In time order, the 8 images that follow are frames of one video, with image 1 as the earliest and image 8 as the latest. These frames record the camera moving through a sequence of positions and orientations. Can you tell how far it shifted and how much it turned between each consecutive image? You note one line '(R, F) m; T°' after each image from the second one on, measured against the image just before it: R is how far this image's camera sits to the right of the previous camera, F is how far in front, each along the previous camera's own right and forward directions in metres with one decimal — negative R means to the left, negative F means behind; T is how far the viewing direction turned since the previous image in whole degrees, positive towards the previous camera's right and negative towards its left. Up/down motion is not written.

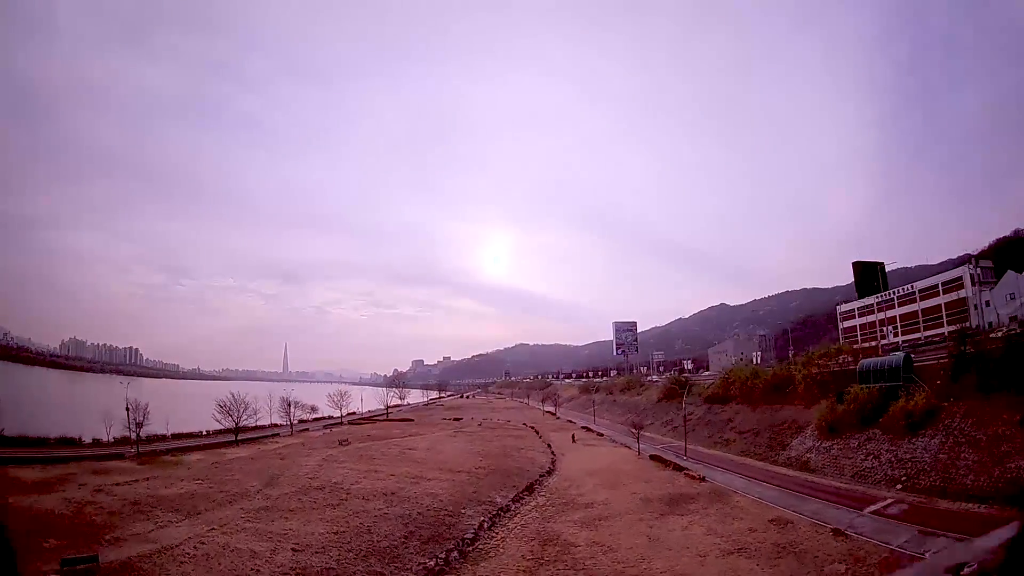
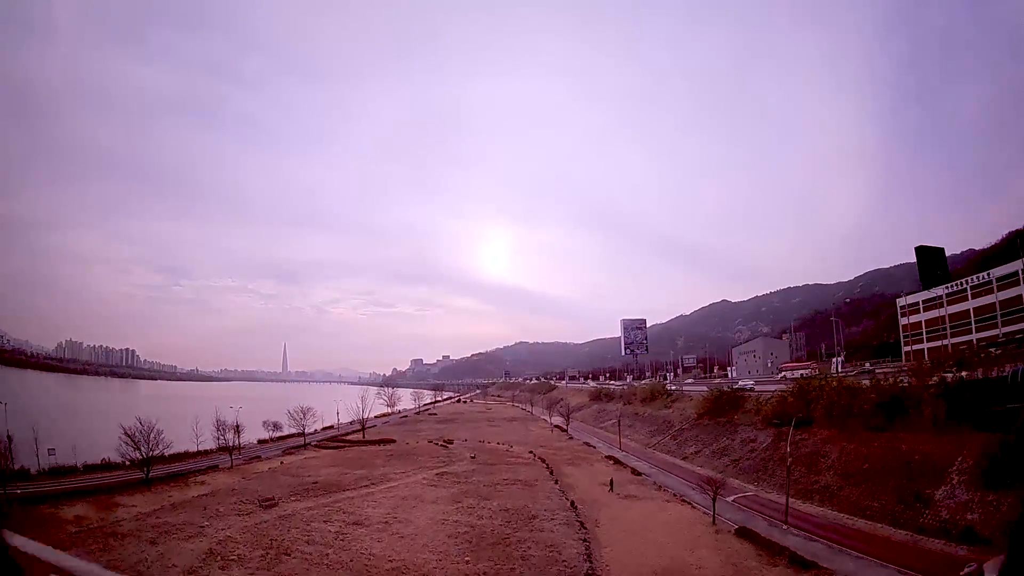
(-0.1, +6.9) m; 0°
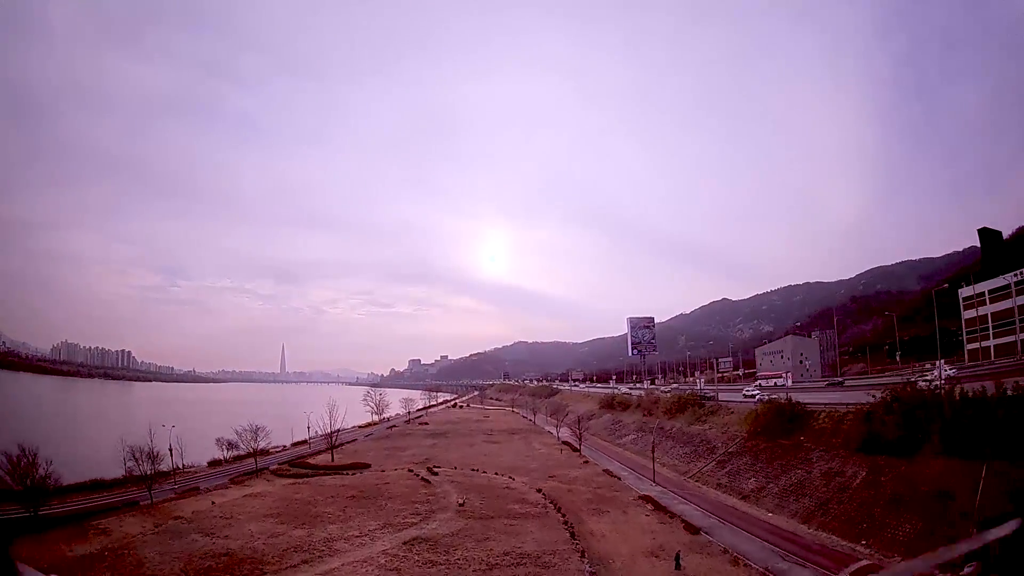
(-0.1, +5.4) m; 0°
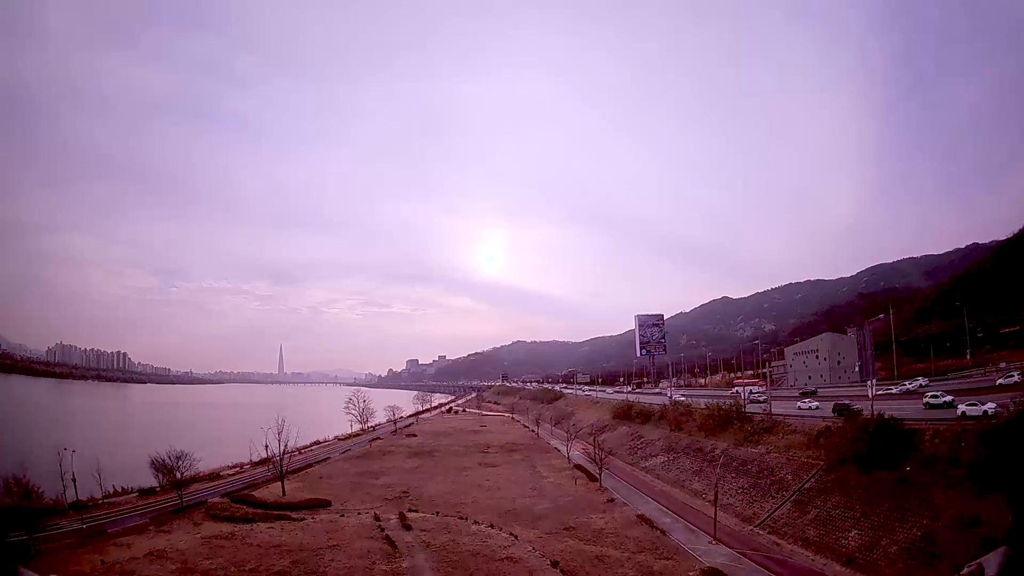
(-0.1, +5.4) m; 0°
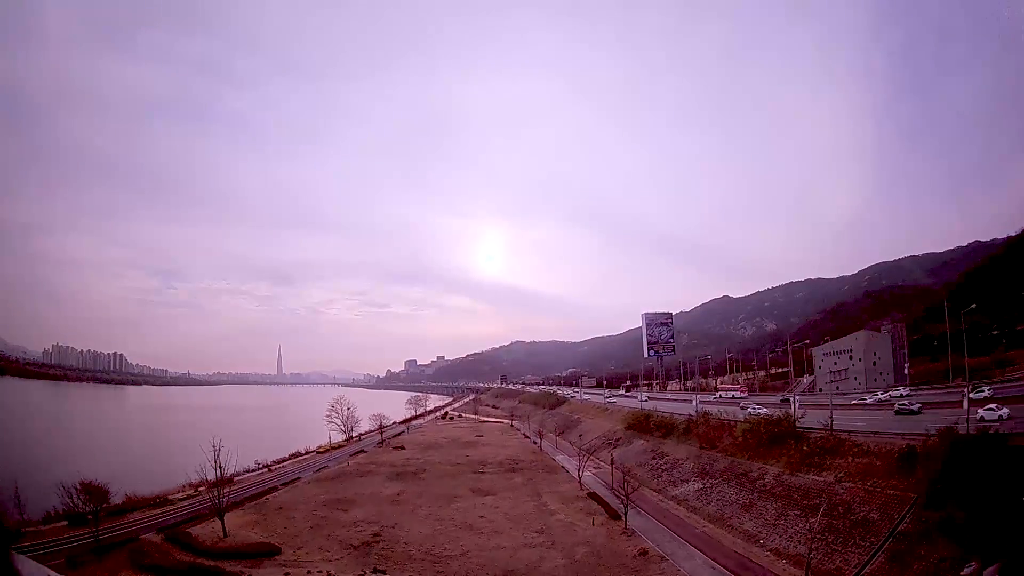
(0.0, +4.2) m; 0°
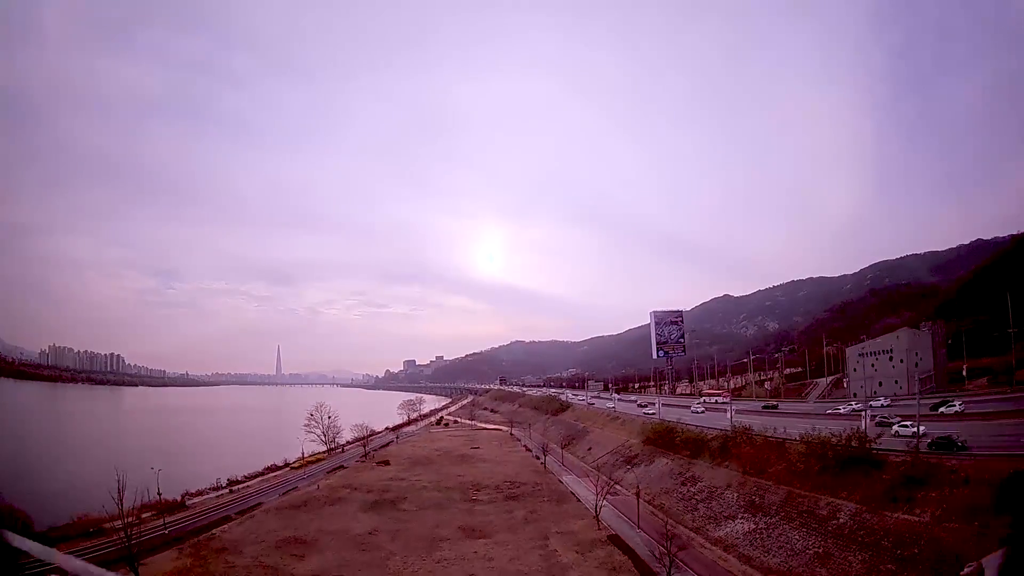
(0.0, +4.1) m; 0°
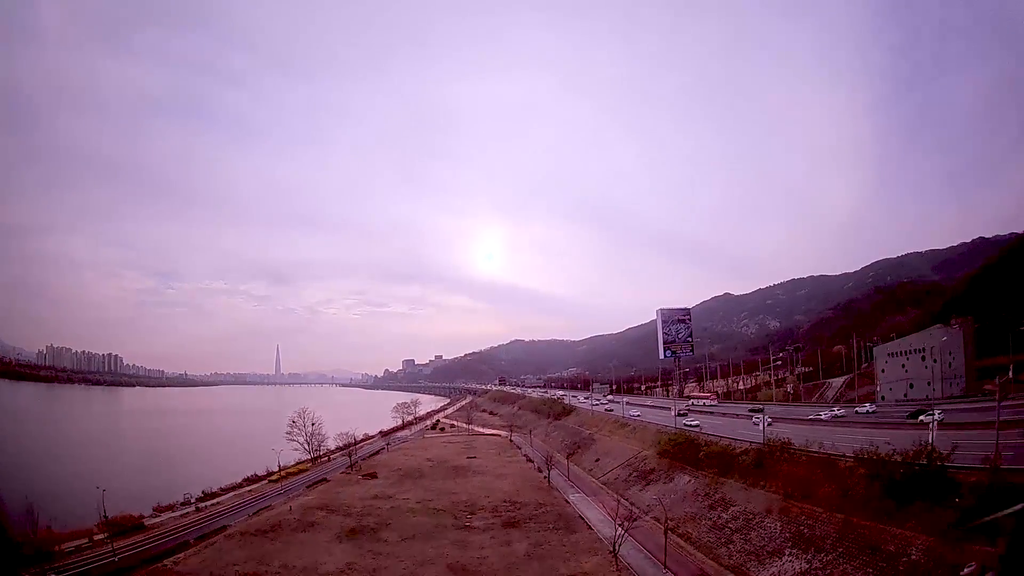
(0.0, +2.8) m; 0°
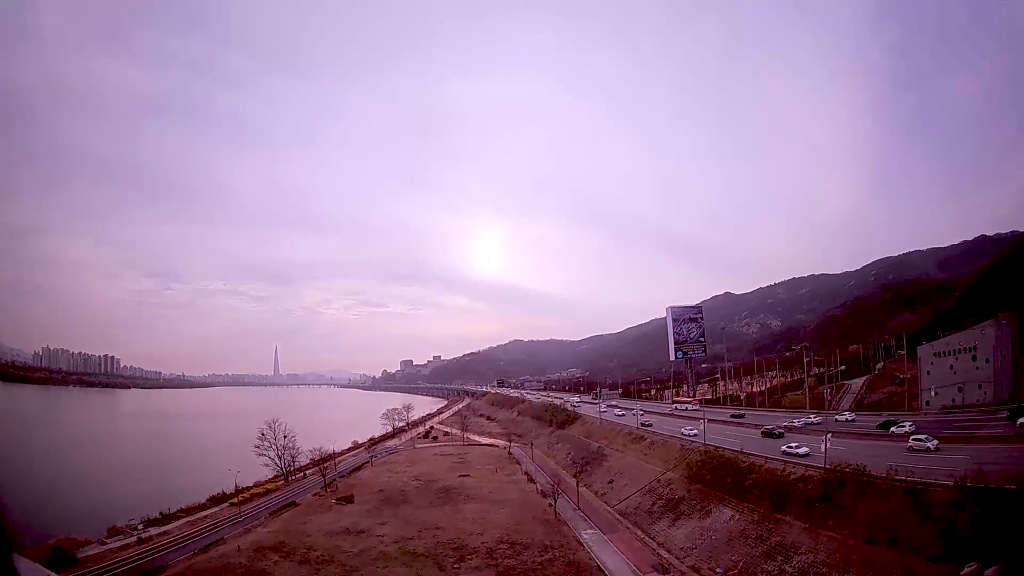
(0.0, +3.9) m; 0°
